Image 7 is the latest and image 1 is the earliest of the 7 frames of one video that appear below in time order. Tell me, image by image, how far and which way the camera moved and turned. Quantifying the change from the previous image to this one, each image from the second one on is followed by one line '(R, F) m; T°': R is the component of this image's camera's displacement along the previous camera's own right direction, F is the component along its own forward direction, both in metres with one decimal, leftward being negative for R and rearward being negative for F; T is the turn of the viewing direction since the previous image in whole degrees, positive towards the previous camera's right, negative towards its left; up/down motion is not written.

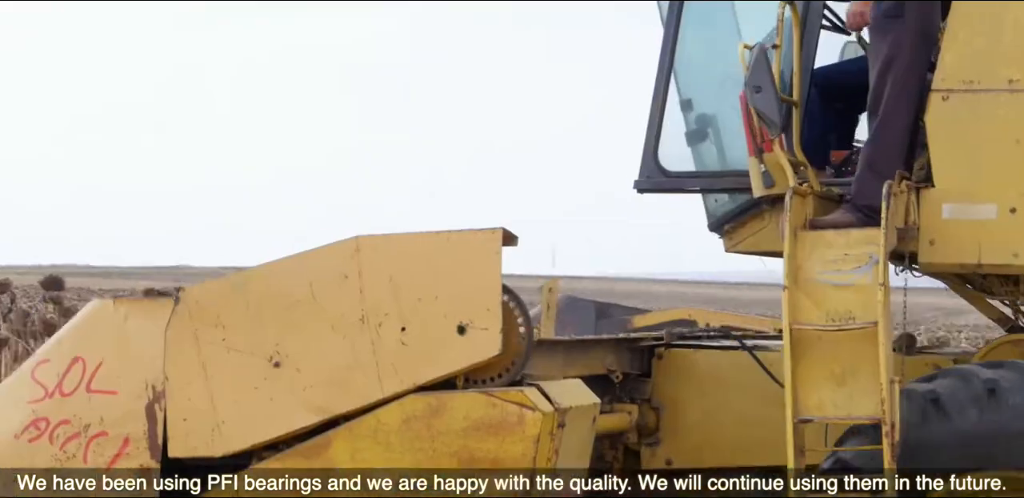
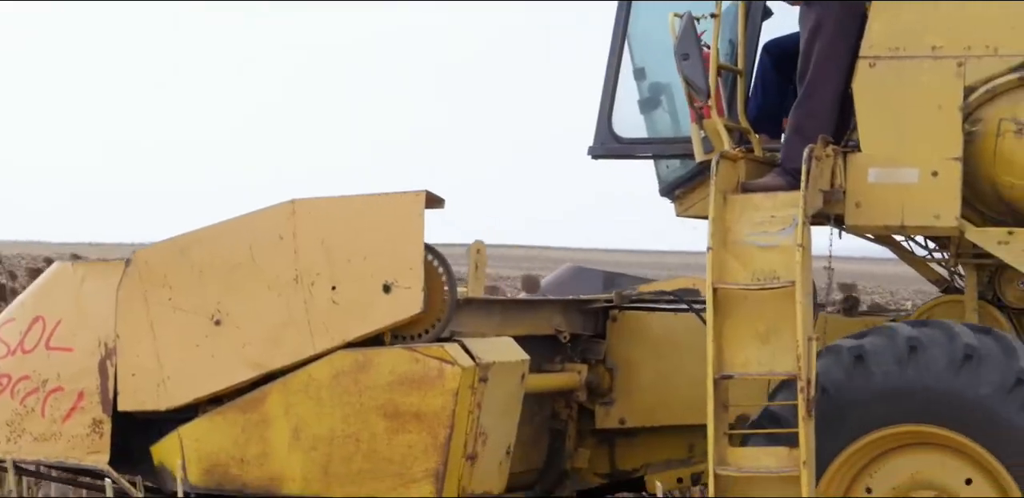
(+0.4, -0.2) m; -3°
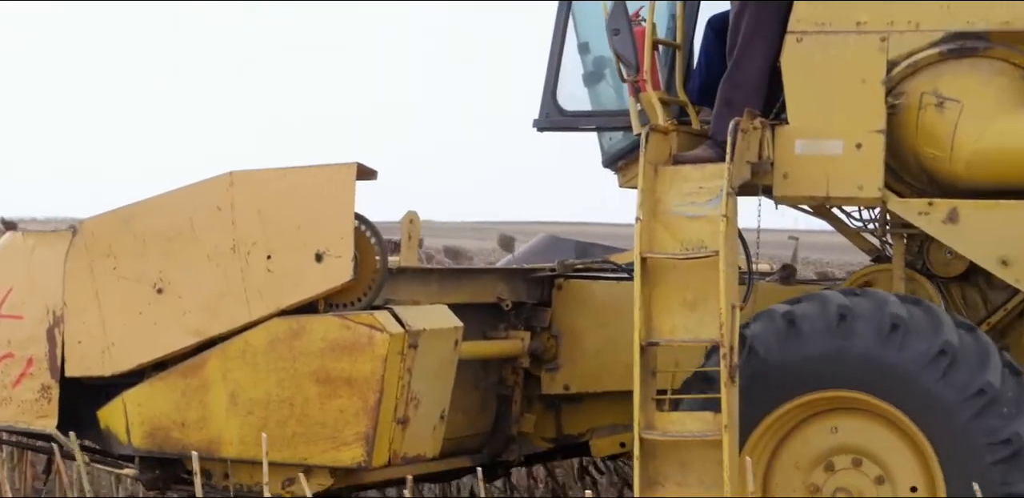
(+0.2, -0.1) m; -1°
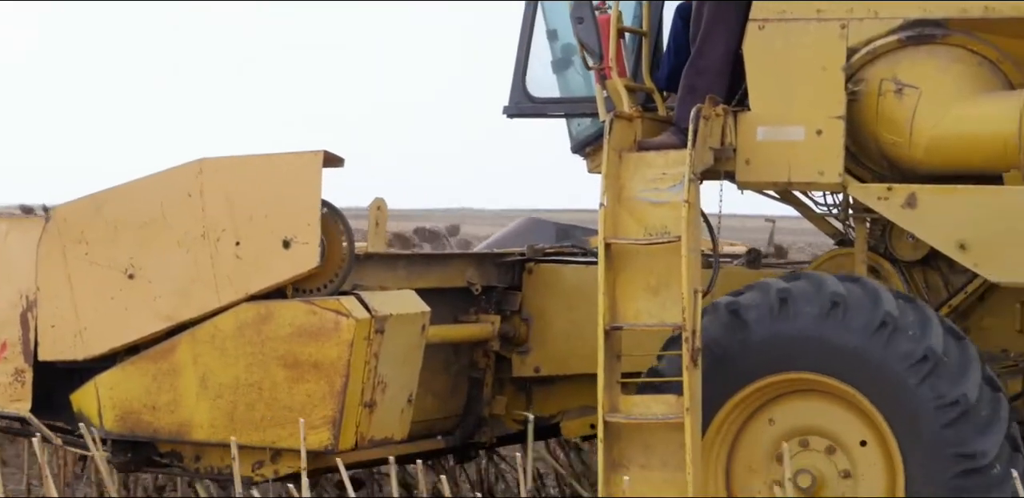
(+0.1, -0.1) m; 0°
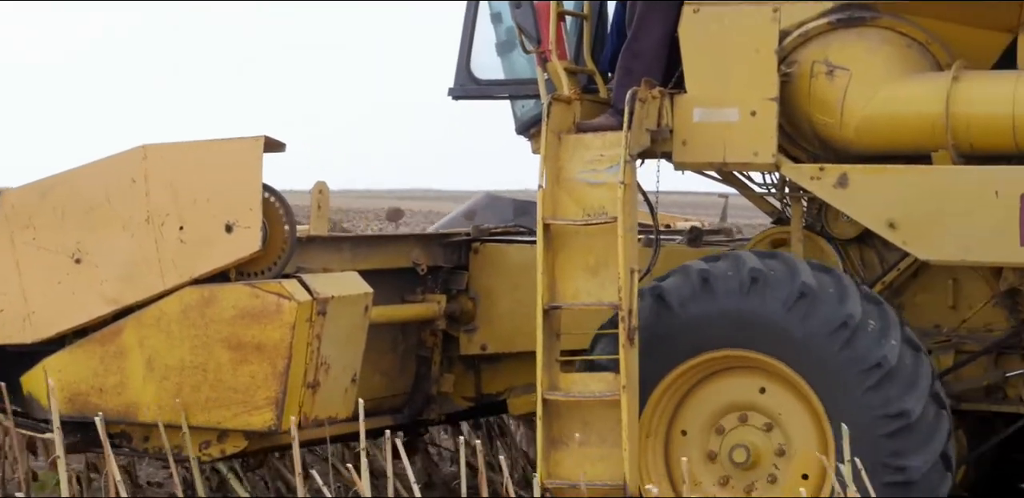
(+0.1, -0.1) m; 0°
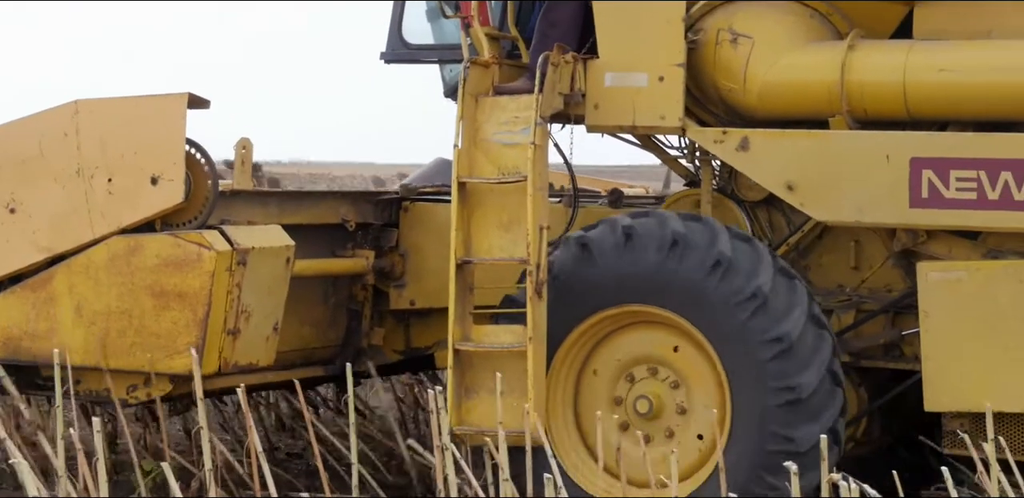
(+0.2, -0.2) m; 0°
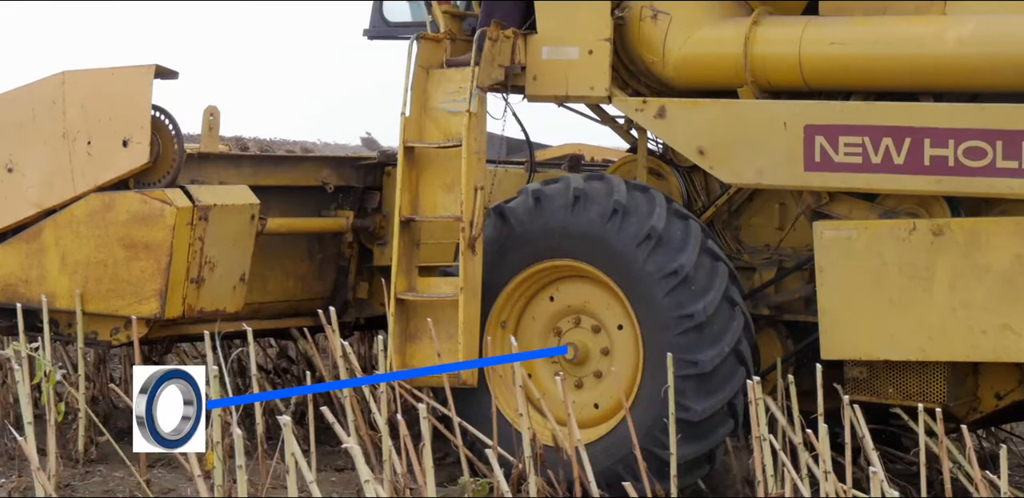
(+0.7, -0.5) m; -6°
